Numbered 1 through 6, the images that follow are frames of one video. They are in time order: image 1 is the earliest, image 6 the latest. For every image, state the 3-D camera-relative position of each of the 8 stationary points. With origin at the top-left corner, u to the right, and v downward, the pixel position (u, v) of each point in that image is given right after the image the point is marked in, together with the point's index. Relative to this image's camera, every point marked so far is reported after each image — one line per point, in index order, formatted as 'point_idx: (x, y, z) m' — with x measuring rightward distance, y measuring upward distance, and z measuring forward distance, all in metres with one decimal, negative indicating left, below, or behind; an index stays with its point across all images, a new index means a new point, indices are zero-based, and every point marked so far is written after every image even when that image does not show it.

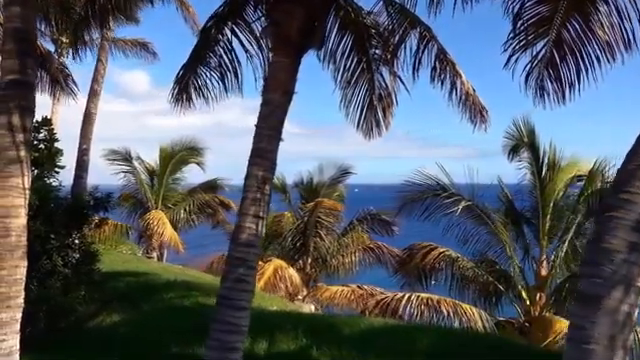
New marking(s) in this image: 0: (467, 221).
0: (+2.7, -0.7, +13.1) m
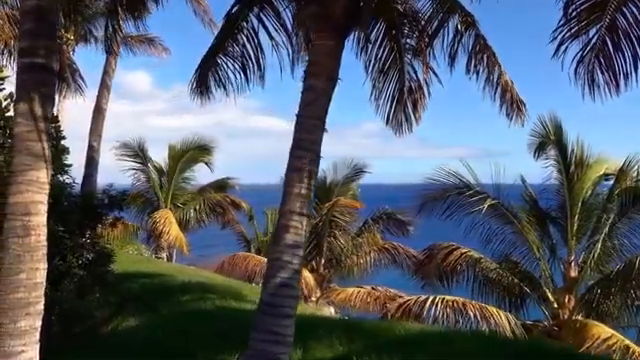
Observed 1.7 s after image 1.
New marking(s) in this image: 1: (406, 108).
0: (+3.0, -0.7, +12.6) m
1: (+1.0, +0.9, +9.0) m
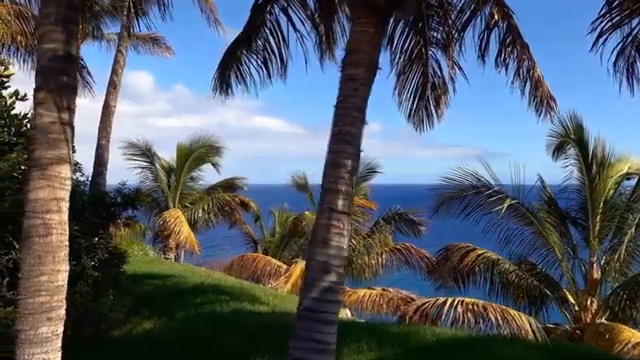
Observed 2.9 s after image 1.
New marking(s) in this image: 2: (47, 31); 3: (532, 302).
0: (+3.3, -0.7, +12.2) m
1: (+1.3, +0.9, +8.7) m
2: (-1.7, +0.9, +4.5) m
3: (+3.7, -2.1, +12.3) m
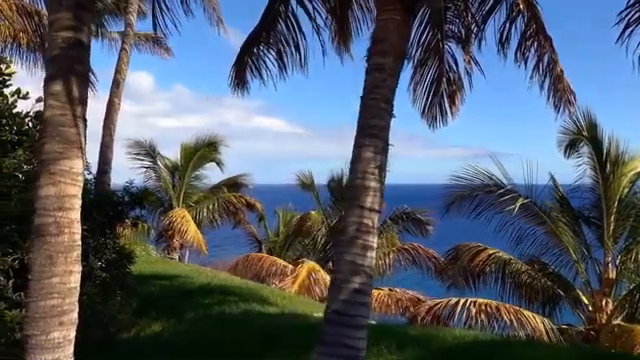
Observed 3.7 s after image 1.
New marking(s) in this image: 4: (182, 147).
0: (+3.4, -0.7, +12.0) m
1: (+1.5, +1.0, +8.4) m
2: (-1.6, +1.0, +4.3) m
3: (+3.8, -2.1, +12.0) m
4: (-3.9, +0.9, +20.0) m
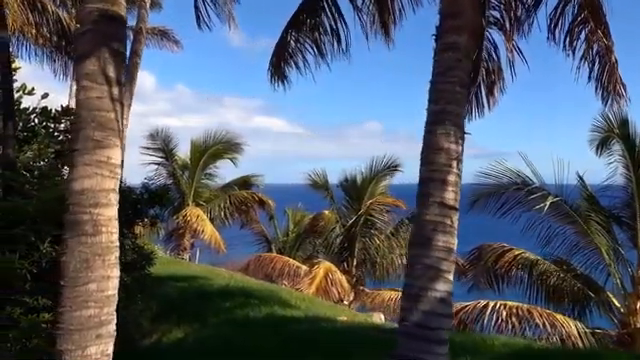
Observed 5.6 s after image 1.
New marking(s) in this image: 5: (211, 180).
0: (+3.8, -0.6, +11.5) m
1: (+1.8, +1.0, +8.0) m
2: (-1.2, +1.0, +3.8) m
3: (+4.2, -2.1, +11.5) m
4: (-3.5, +1.0, +19.5) m
5: (-3.1, 0.0, +19.7) m
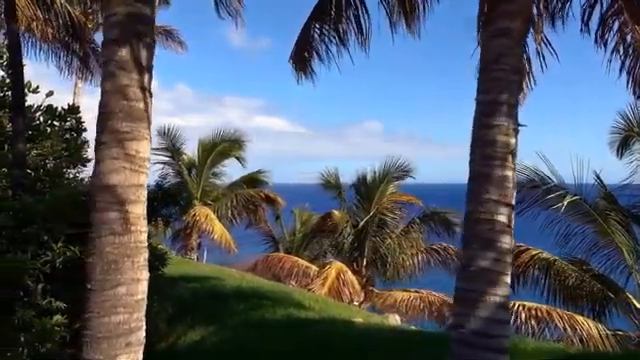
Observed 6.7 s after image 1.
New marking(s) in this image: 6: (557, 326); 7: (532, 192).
0: (+4.0, -0.6, +11.2) m
1: (+2.0, +1.0, +7.7) m
2: (-1.0, +1.0, +3.5) m
3: (+4.4, -2.0, +11.3) m
4: (-3.3, +1.0, +19.2) m
5: (-2.8, 0.0, +19.5) m
6: (+3.5, -2.1, +10.3) m
7: (+3.4, -0.2, +11.3) m
